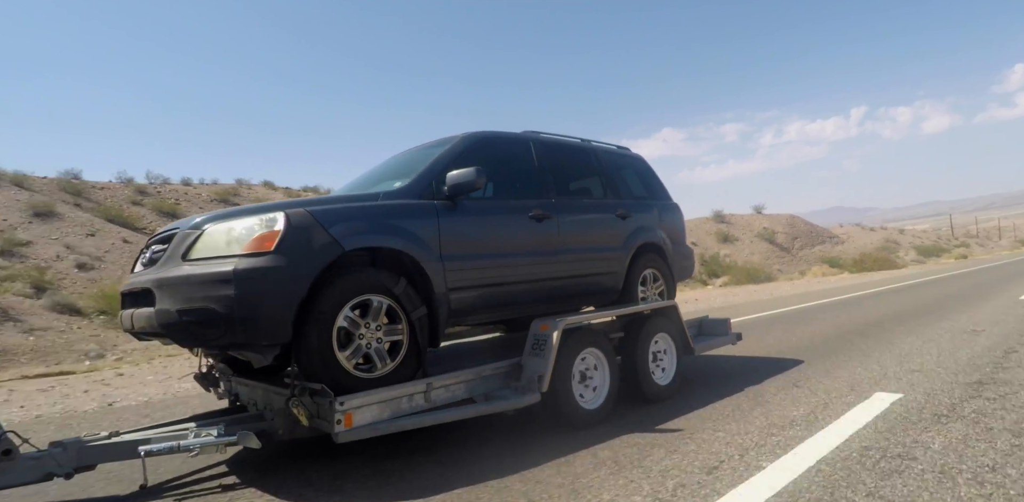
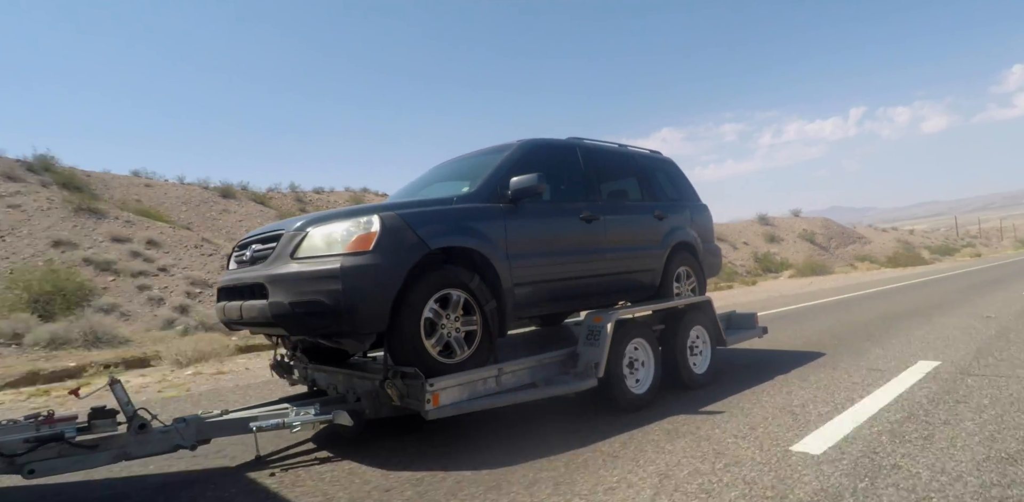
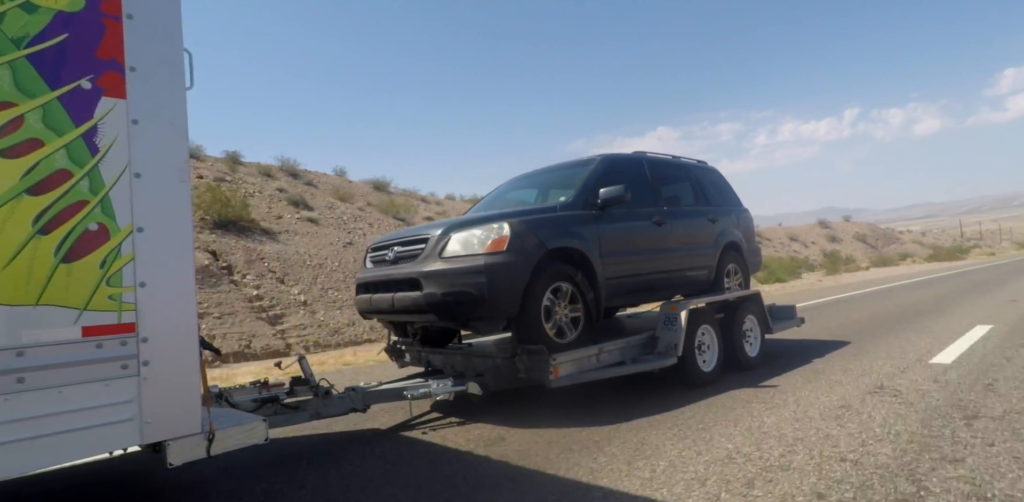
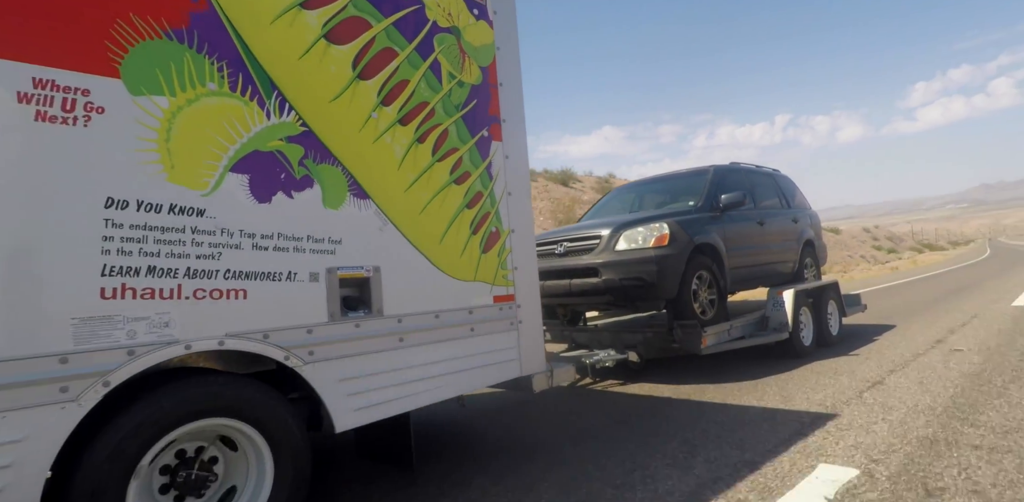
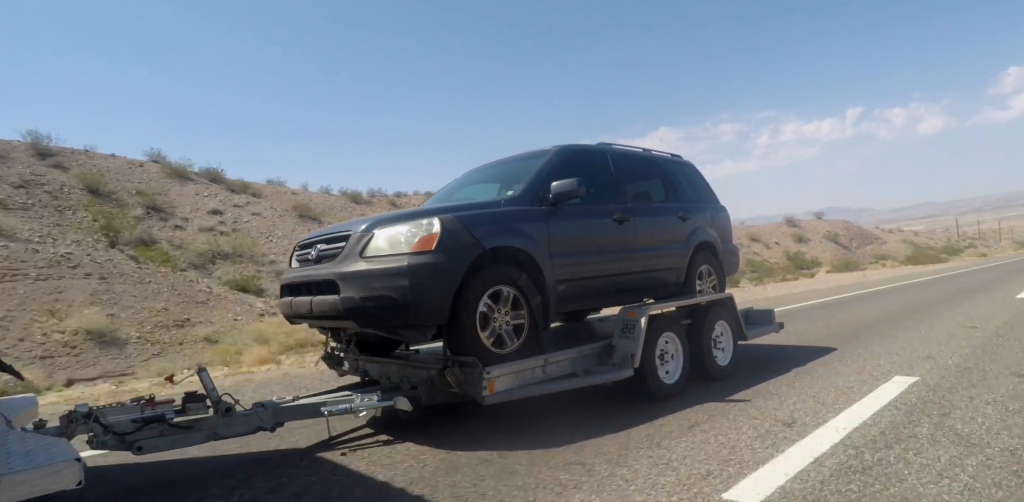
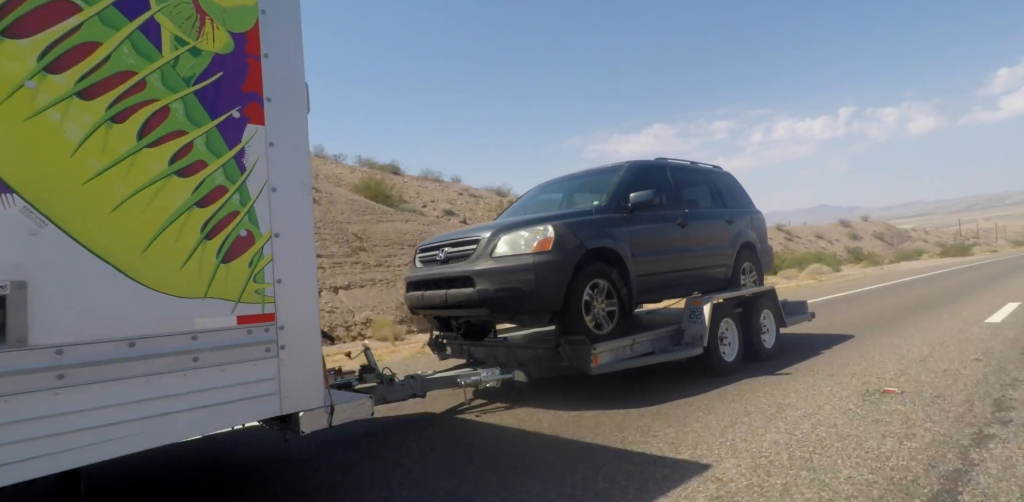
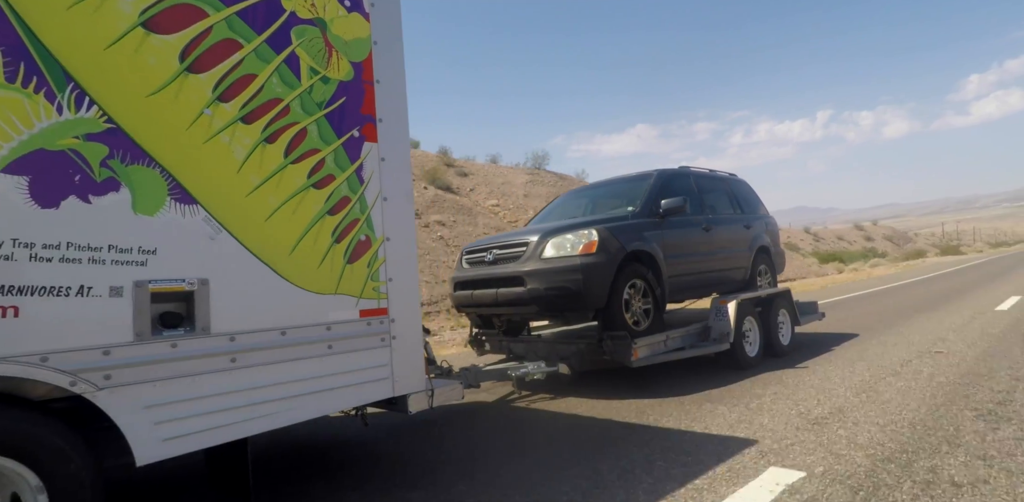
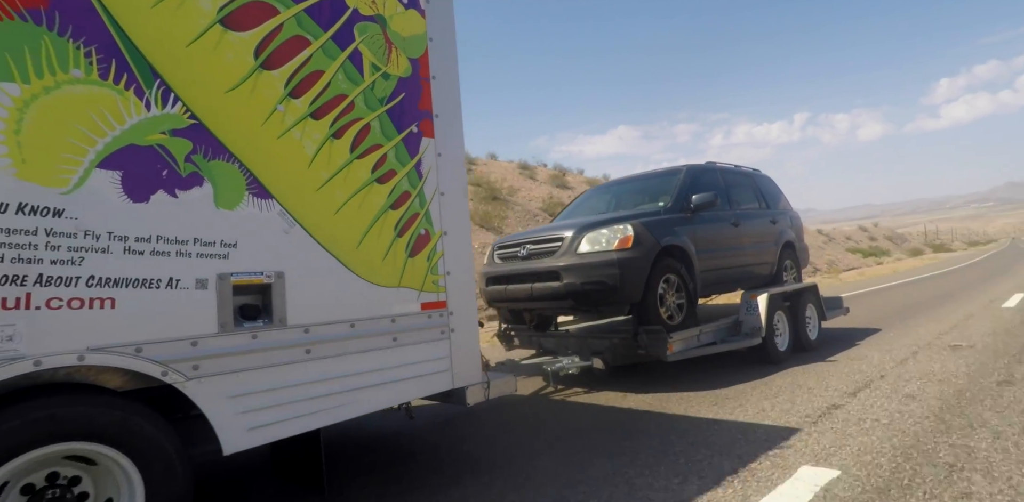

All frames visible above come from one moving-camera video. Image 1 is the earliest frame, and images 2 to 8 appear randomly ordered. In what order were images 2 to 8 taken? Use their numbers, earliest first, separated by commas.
2, 5, 3, 6, 7, 8, 4
